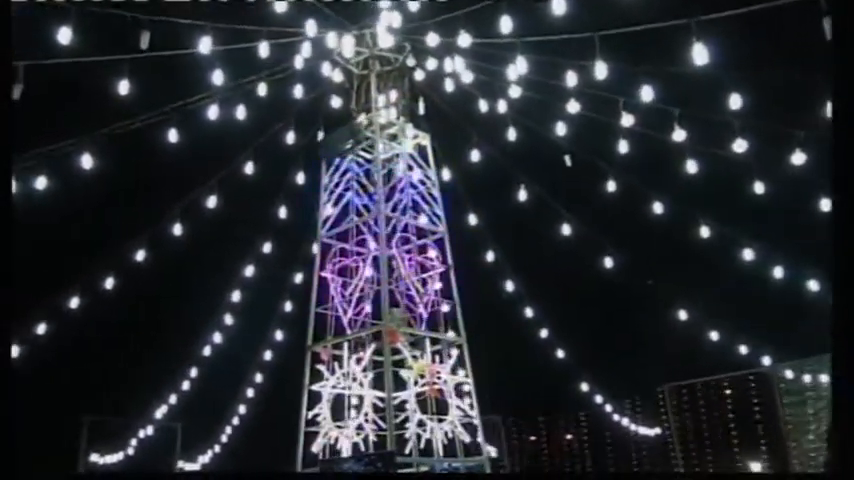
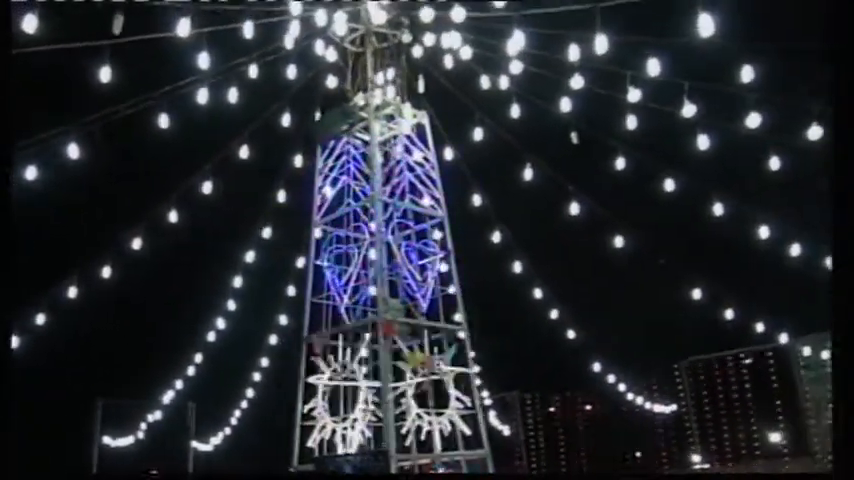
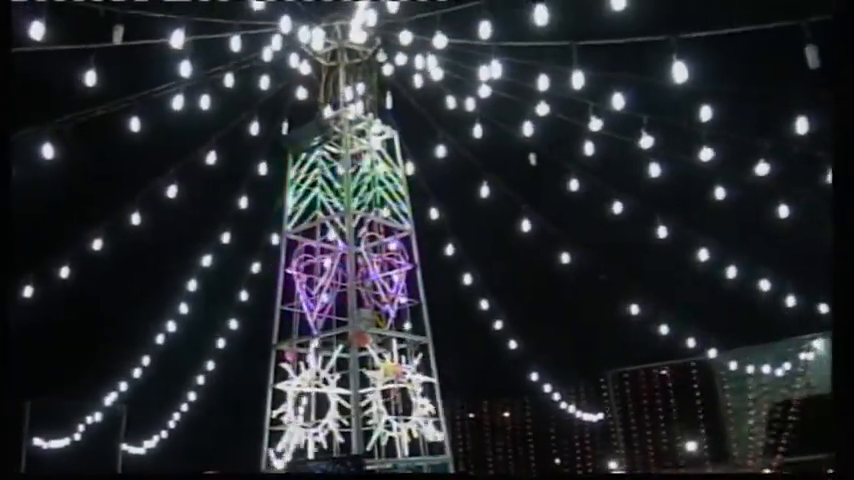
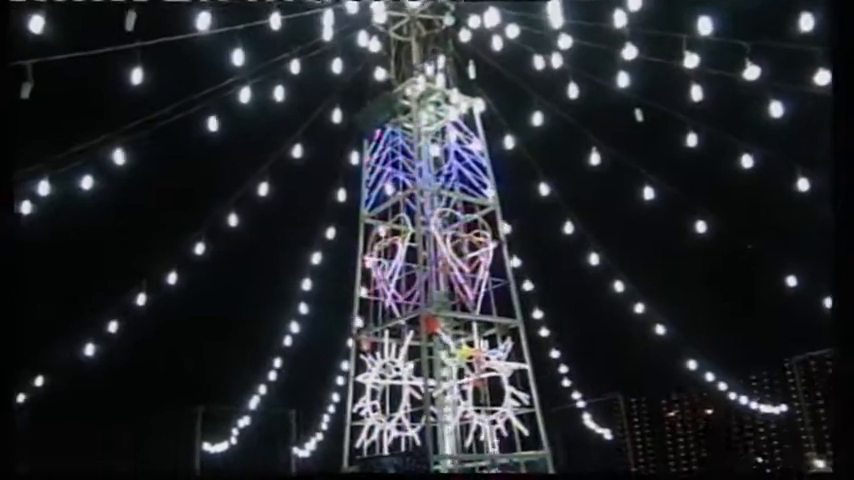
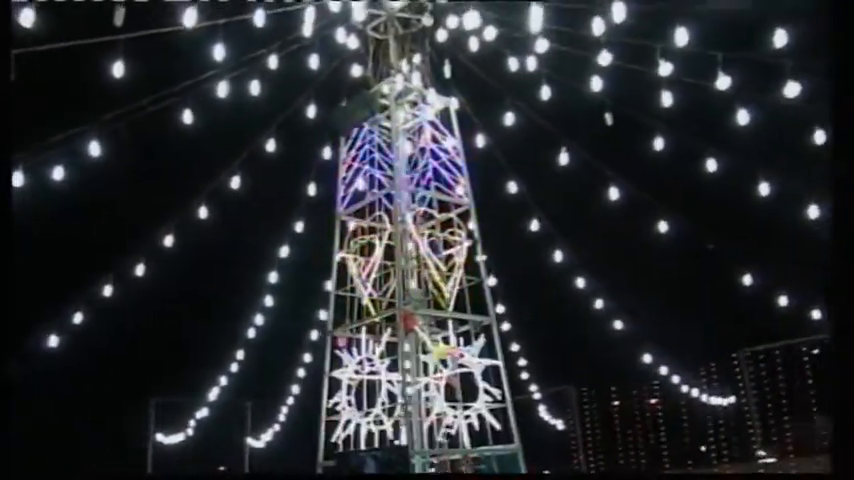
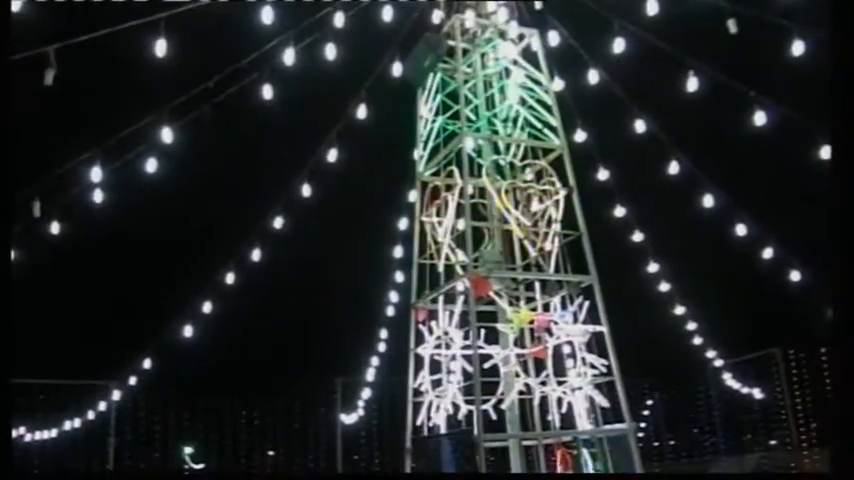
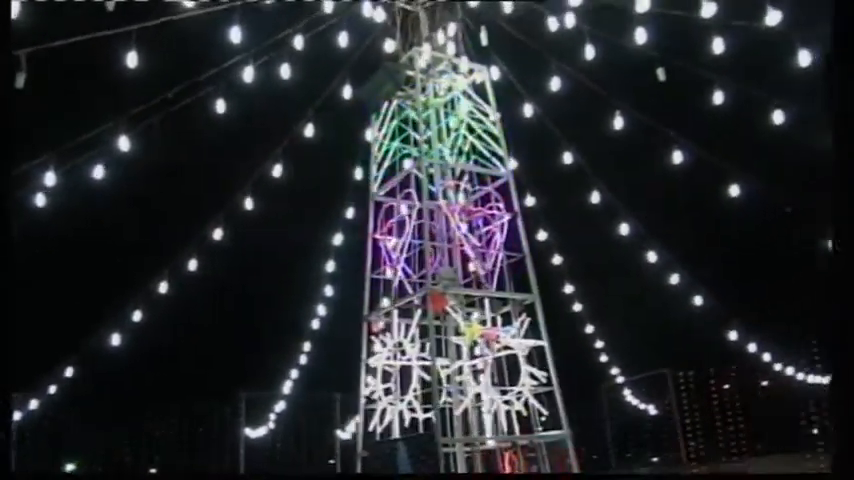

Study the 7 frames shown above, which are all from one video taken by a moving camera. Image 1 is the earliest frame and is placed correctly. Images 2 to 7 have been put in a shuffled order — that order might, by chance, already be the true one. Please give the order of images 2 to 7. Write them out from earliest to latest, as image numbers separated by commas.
4, 6, 7, 5, 2, 3
